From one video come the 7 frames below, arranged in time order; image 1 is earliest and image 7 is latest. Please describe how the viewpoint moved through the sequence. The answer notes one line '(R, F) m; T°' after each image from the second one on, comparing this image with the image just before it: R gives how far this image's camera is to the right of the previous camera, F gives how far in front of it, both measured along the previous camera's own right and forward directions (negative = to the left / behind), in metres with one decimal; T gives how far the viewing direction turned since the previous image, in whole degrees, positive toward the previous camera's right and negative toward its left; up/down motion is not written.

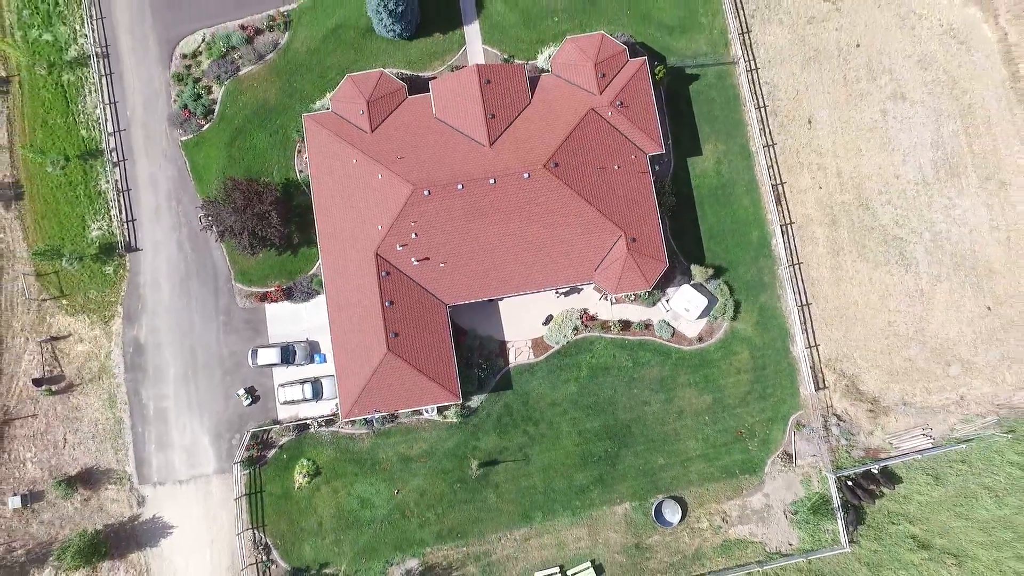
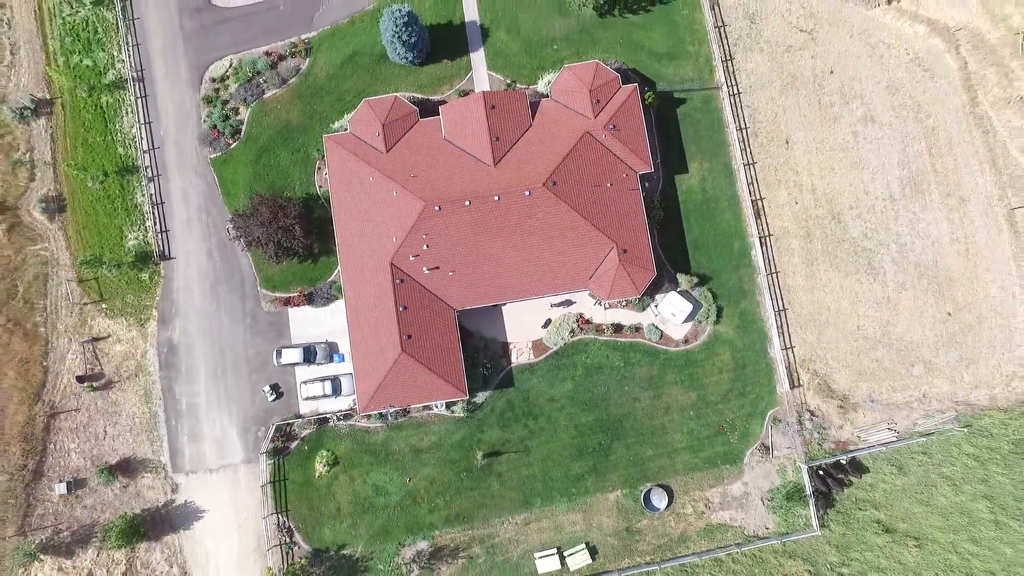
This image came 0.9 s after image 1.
(-0.1, -2.7) m; 0°
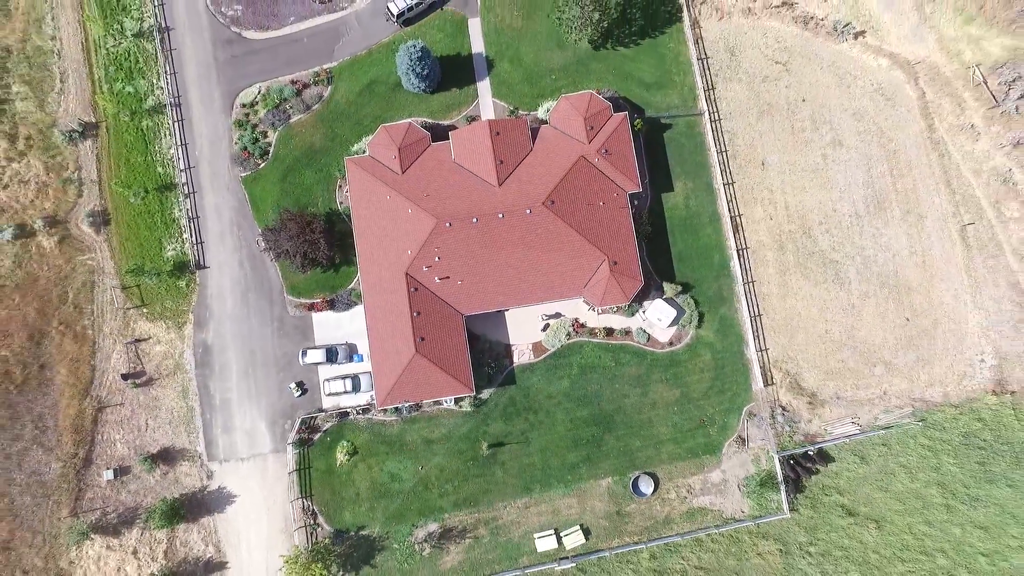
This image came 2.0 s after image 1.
(-0.1, -3.4) m; 0°
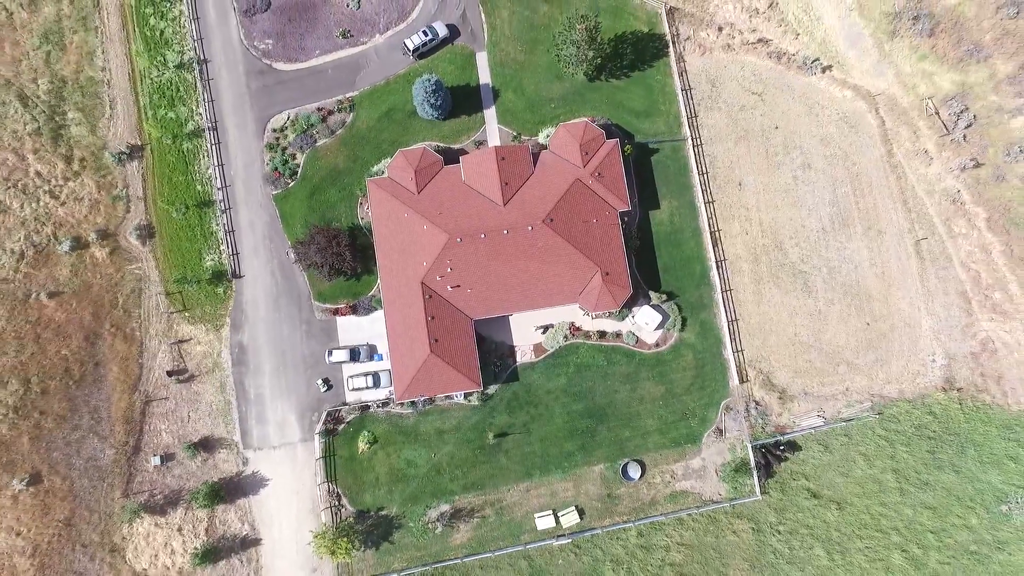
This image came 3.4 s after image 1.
(-0.2, -4.1) m; 0°
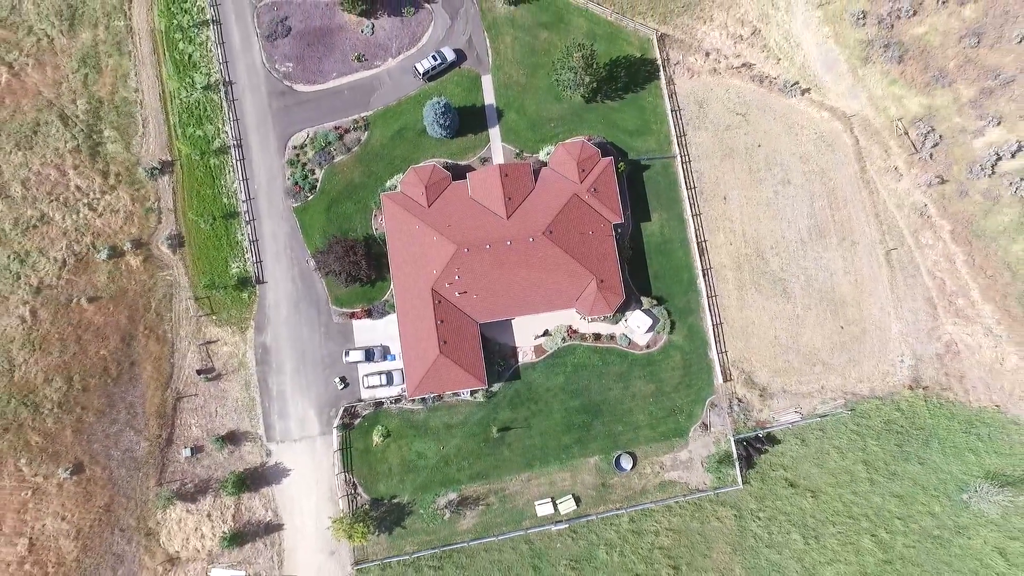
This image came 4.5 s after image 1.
(-0.1, -3.3) m; 0°
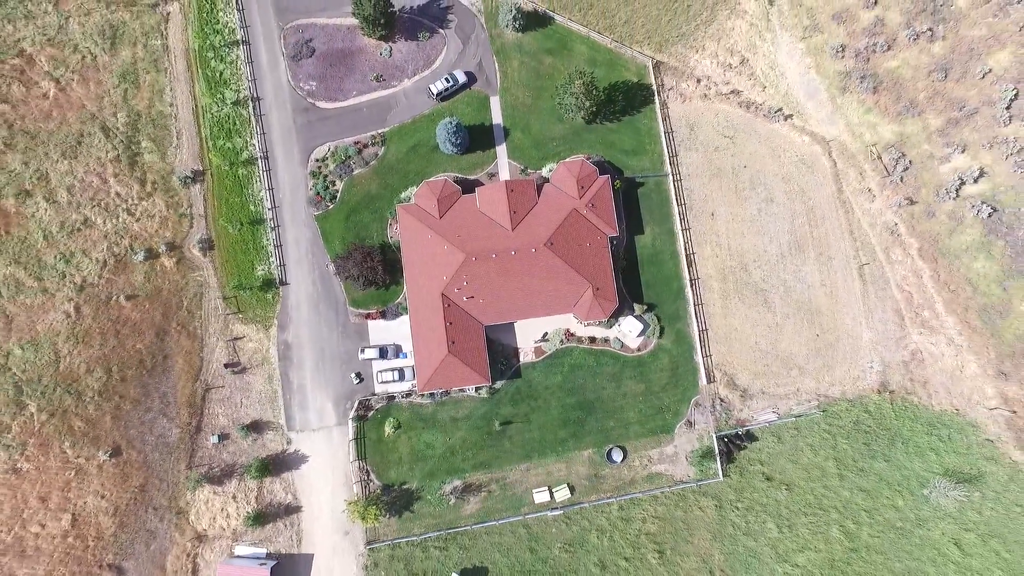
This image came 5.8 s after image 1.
(-0.2, -3.7) m; 0°
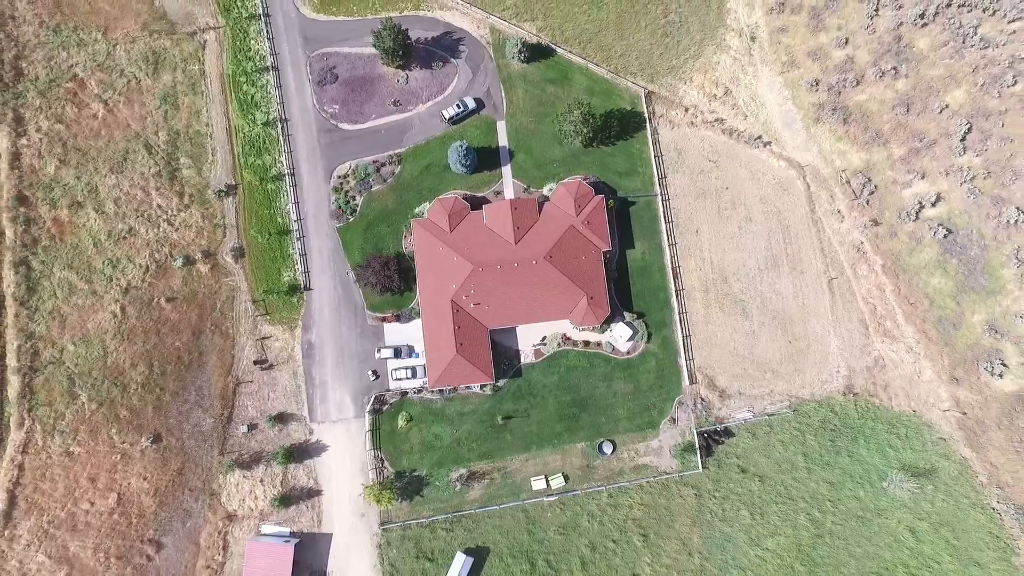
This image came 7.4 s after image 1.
(-0.1, -4.8) m; 0°
